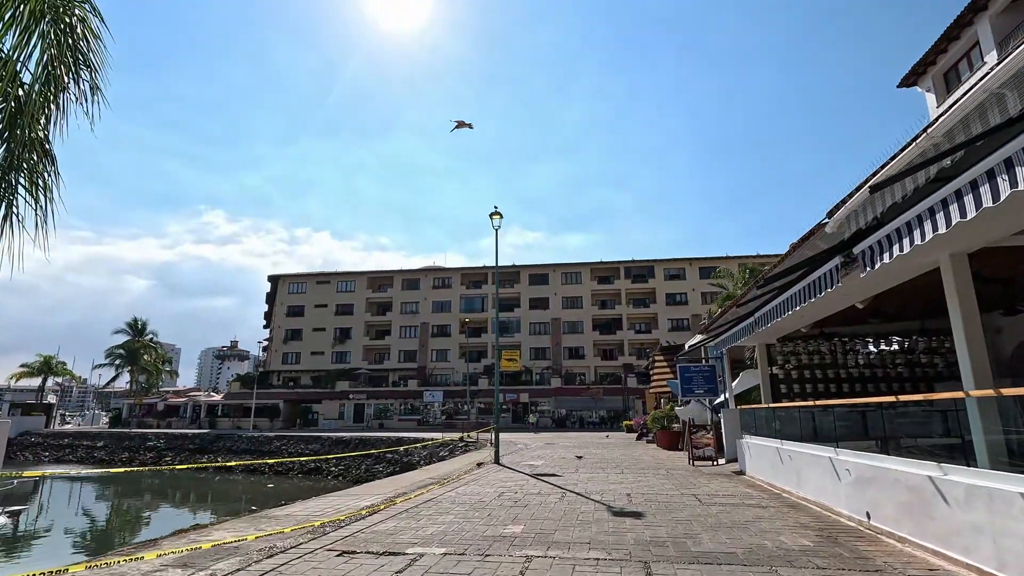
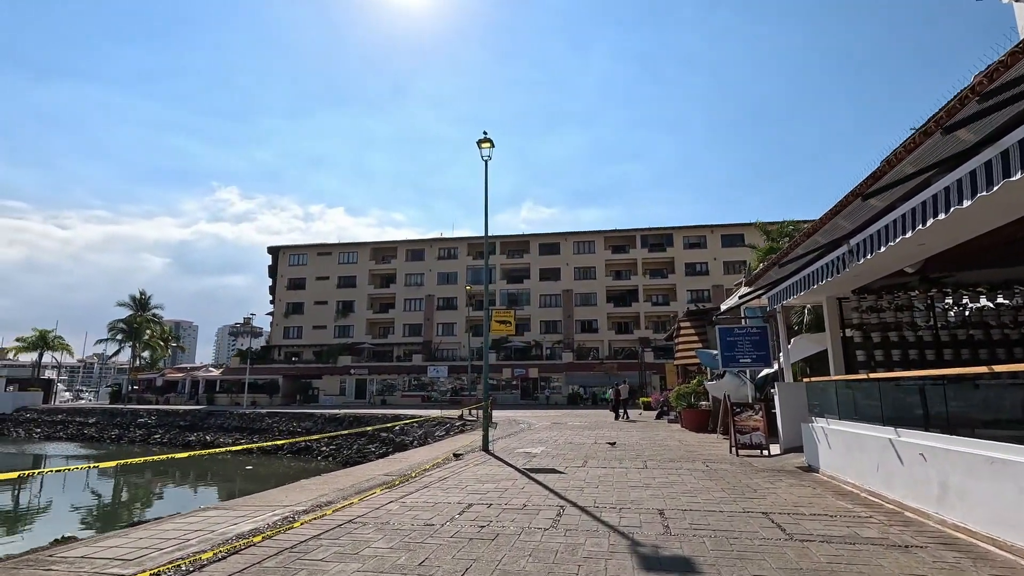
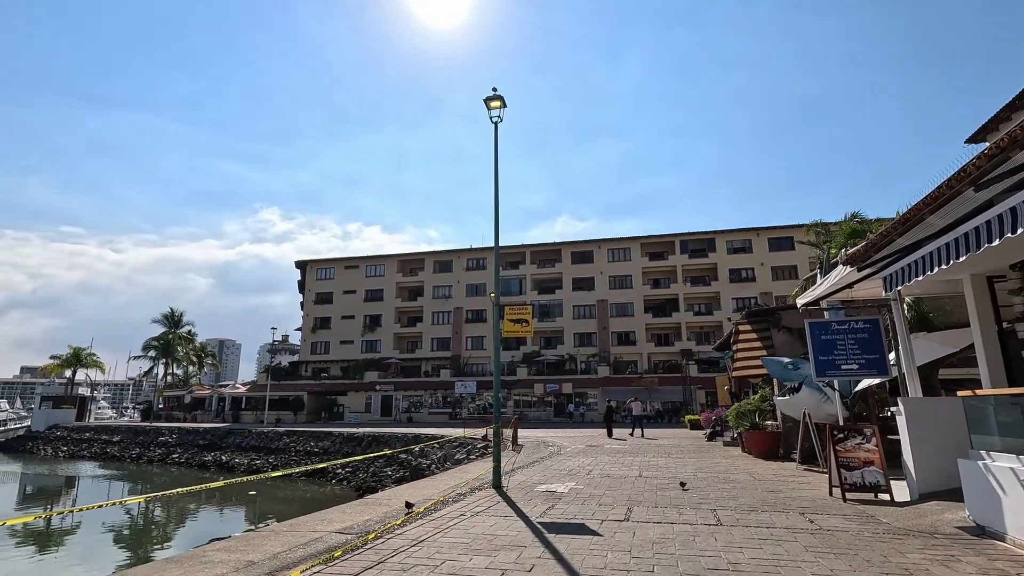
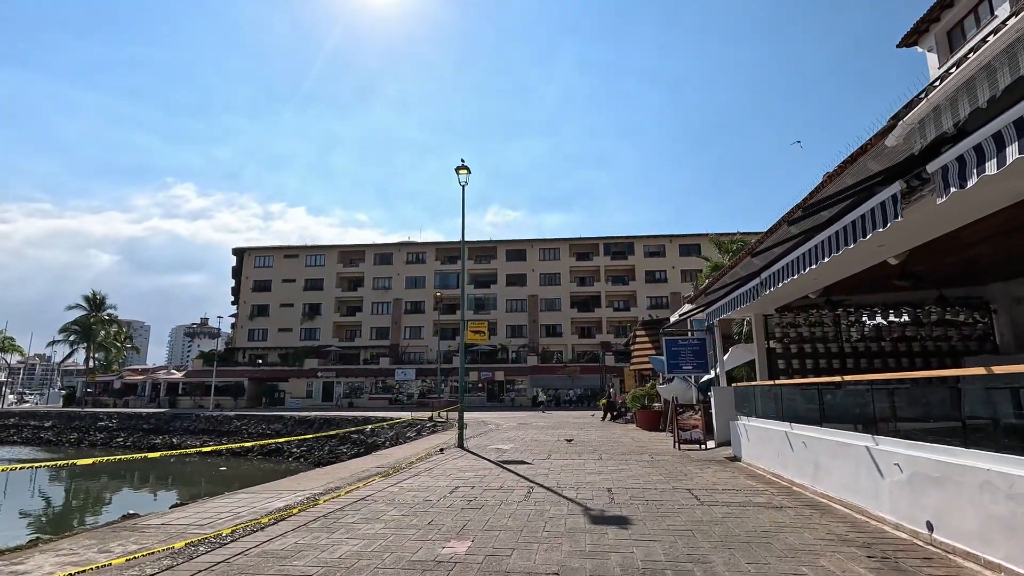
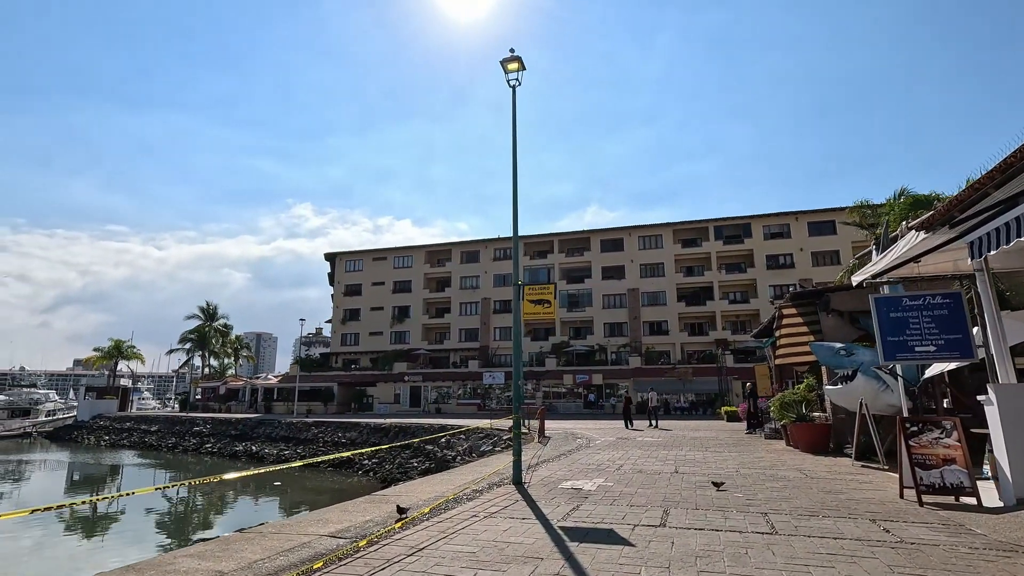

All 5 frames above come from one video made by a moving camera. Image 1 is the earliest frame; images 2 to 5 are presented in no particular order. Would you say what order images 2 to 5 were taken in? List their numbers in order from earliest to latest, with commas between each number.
4, 2, 3, 5
